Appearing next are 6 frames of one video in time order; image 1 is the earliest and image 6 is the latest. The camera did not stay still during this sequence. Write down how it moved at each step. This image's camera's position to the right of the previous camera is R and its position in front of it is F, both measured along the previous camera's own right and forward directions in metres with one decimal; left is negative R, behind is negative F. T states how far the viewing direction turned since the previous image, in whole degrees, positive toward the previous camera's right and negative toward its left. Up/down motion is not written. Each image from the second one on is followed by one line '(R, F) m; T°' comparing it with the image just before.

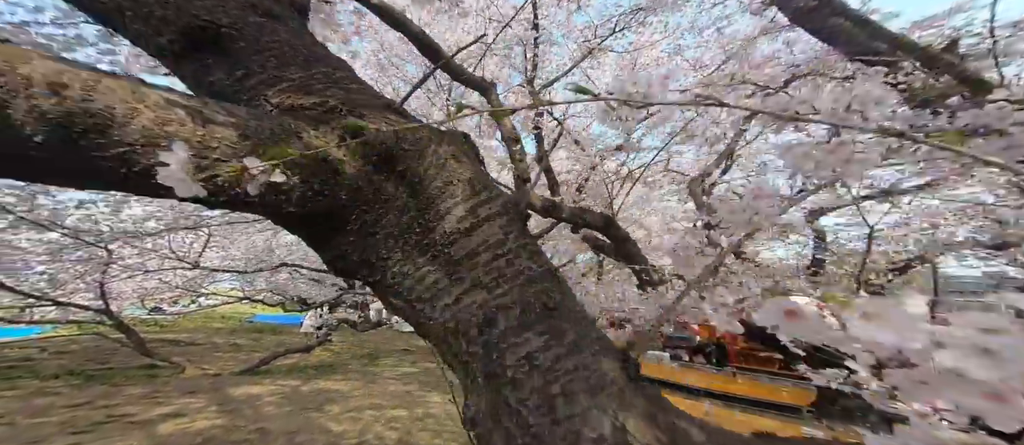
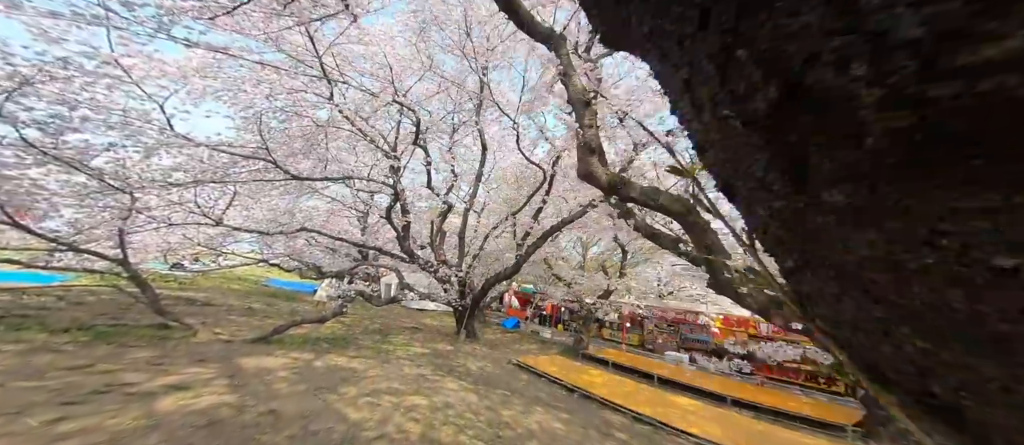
(-0.3, +0.3) m; -2°
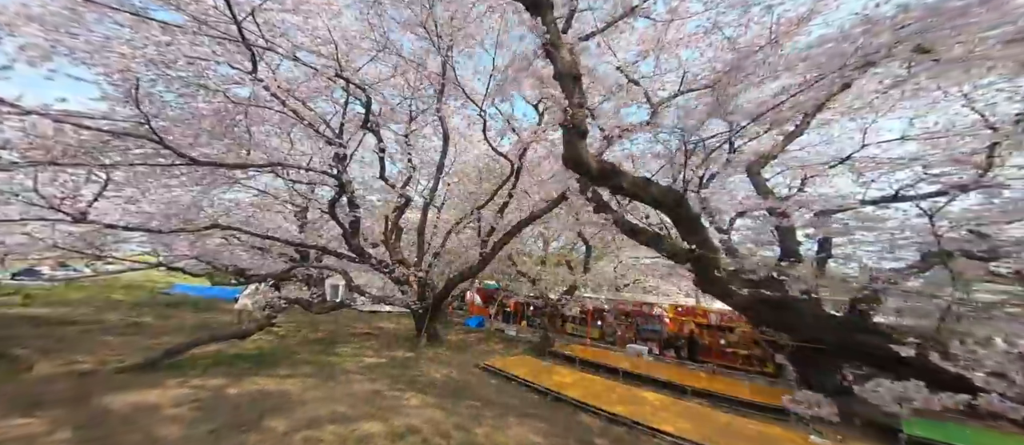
(-0.2, +0.4) m; +8°
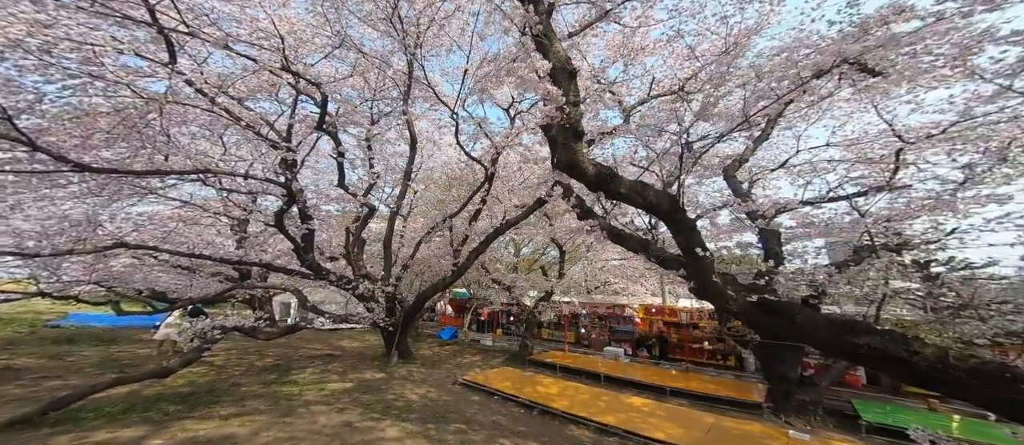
(-0.2, +0.3) m; +7°
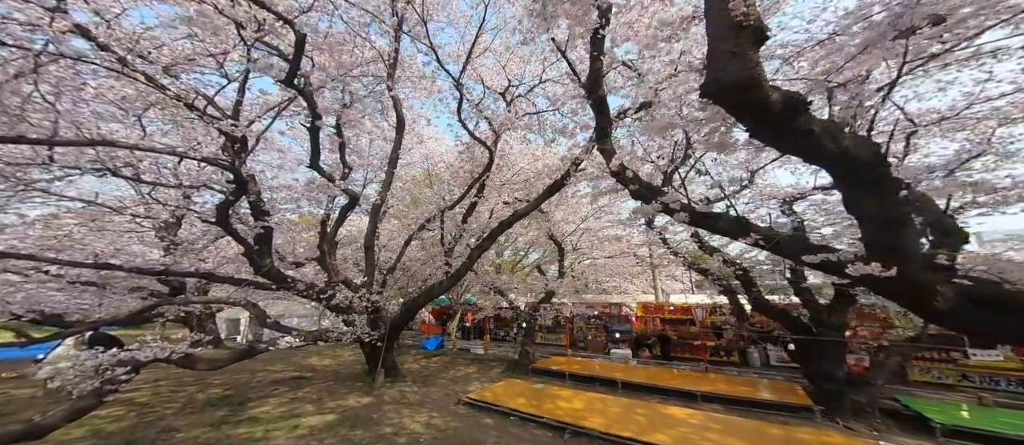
(-0.8, +0.9) m; +6°
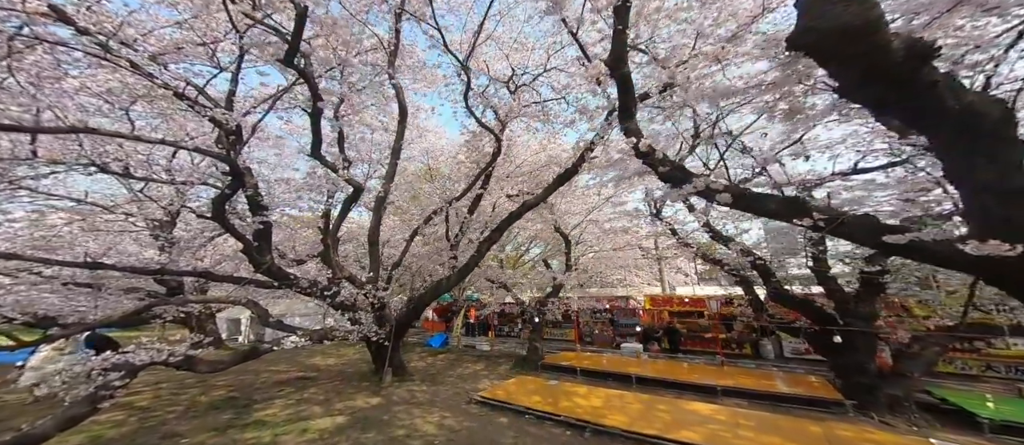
(-0.2, +0.2) m; 0°
